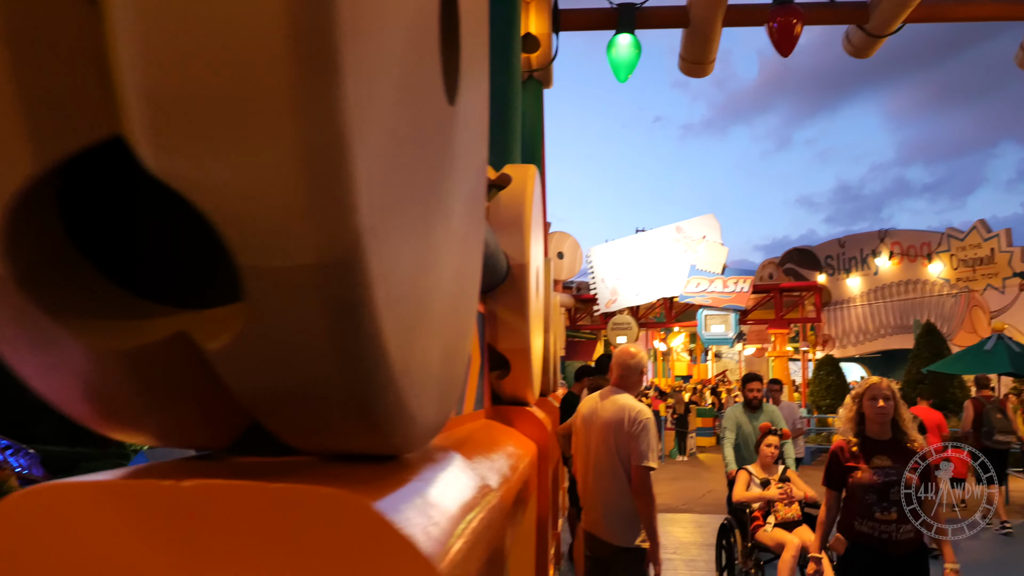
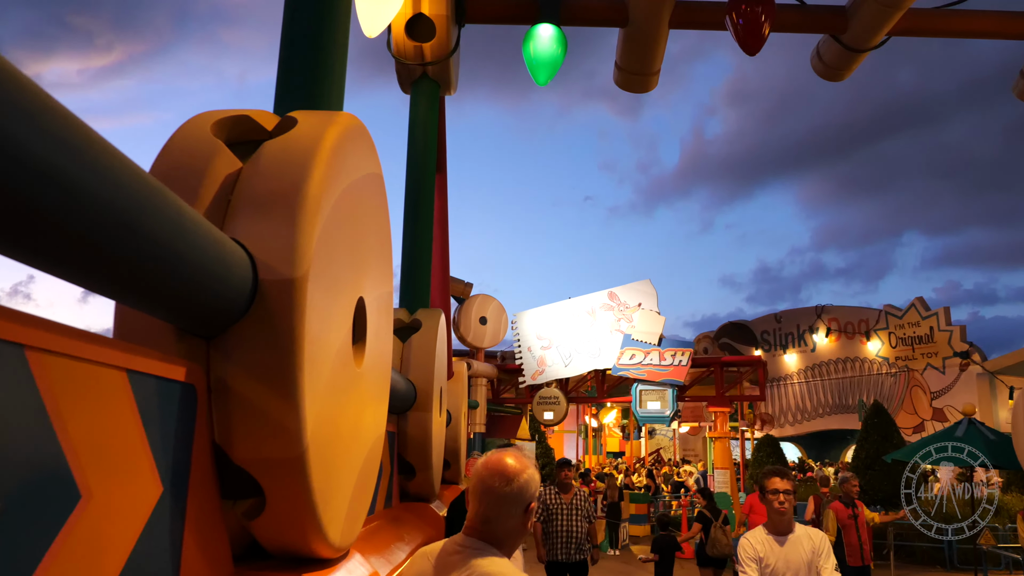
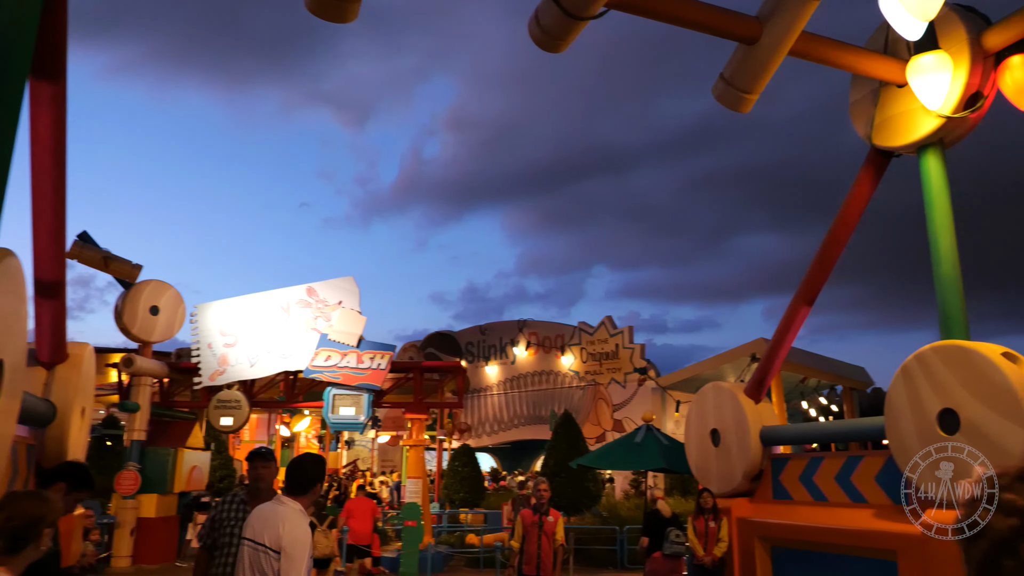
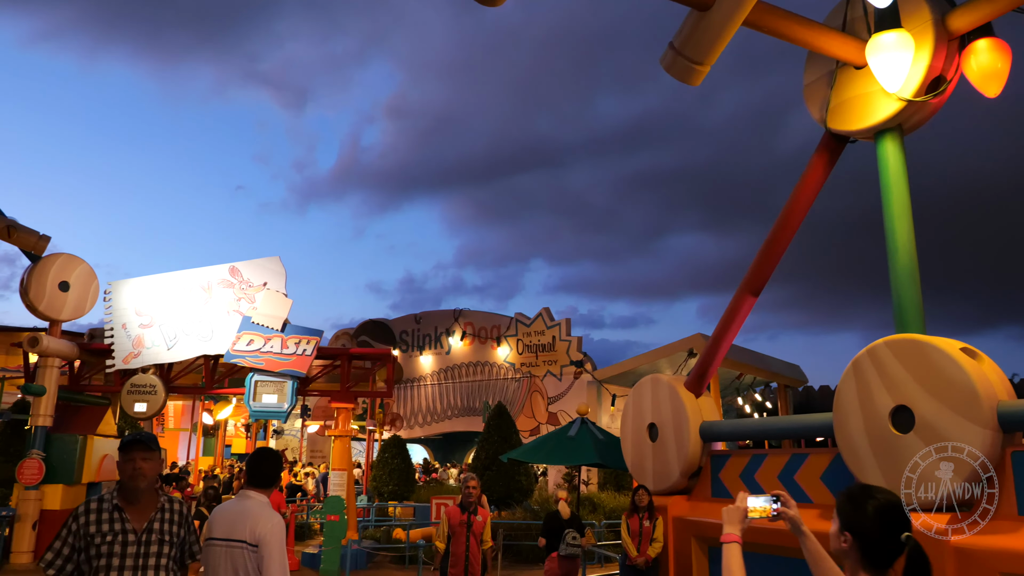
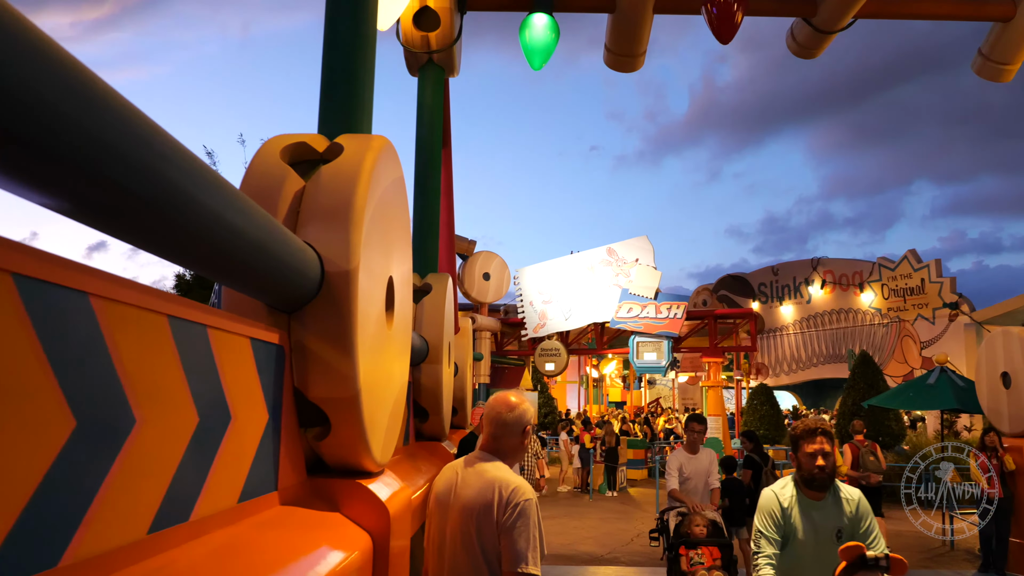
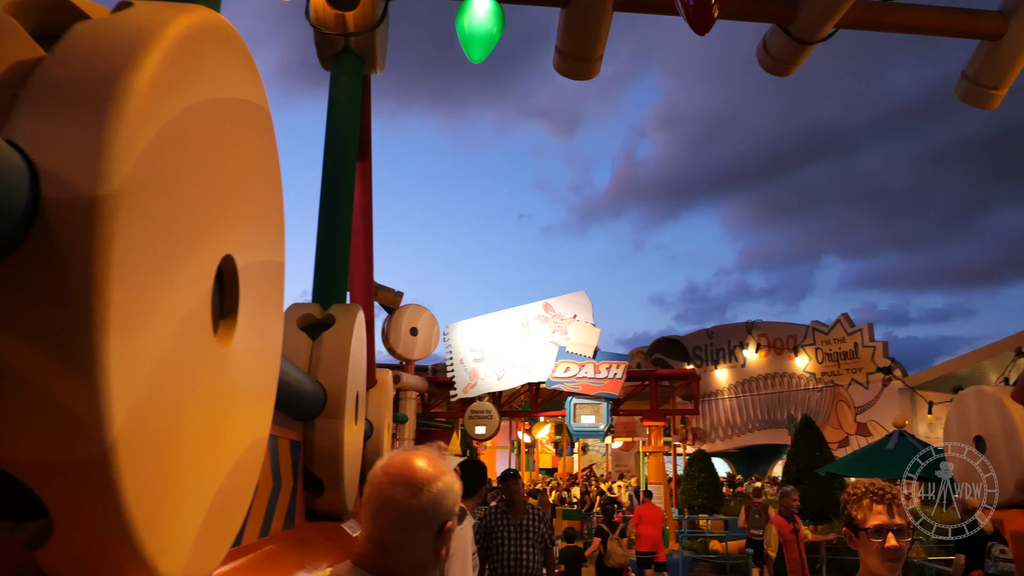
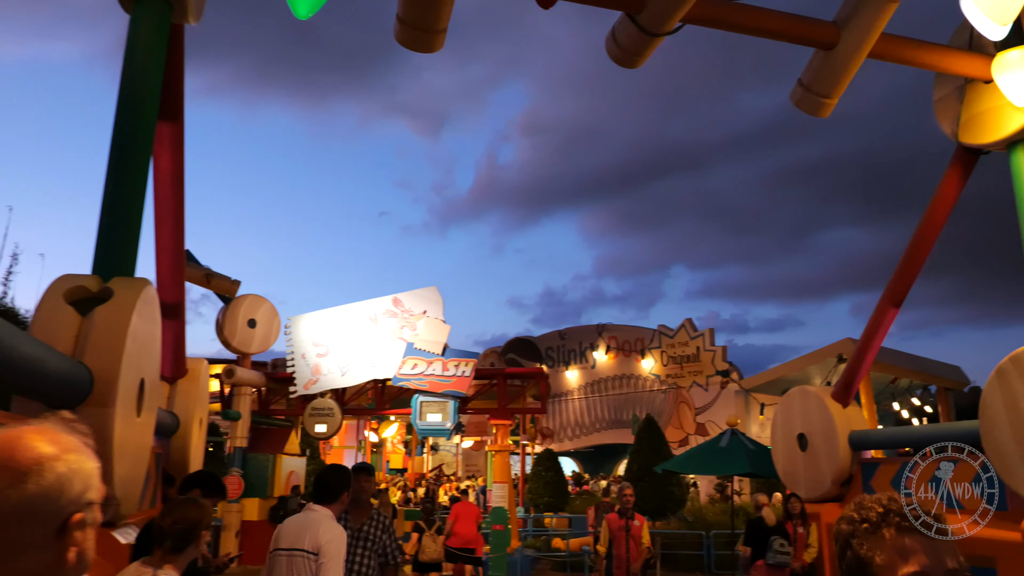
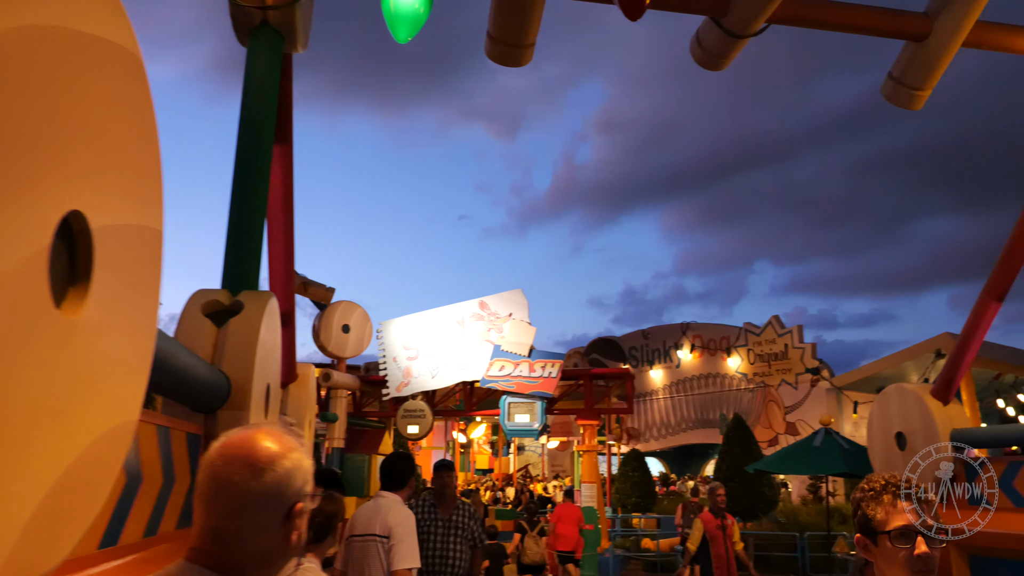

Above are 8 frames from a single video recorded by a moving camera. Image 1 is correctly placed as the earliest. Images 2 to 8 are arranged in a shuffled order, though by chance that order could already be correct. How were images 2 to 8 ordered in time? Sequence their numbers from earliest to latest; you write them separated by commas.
5, 2, 6, 8, 7, 3, 4
